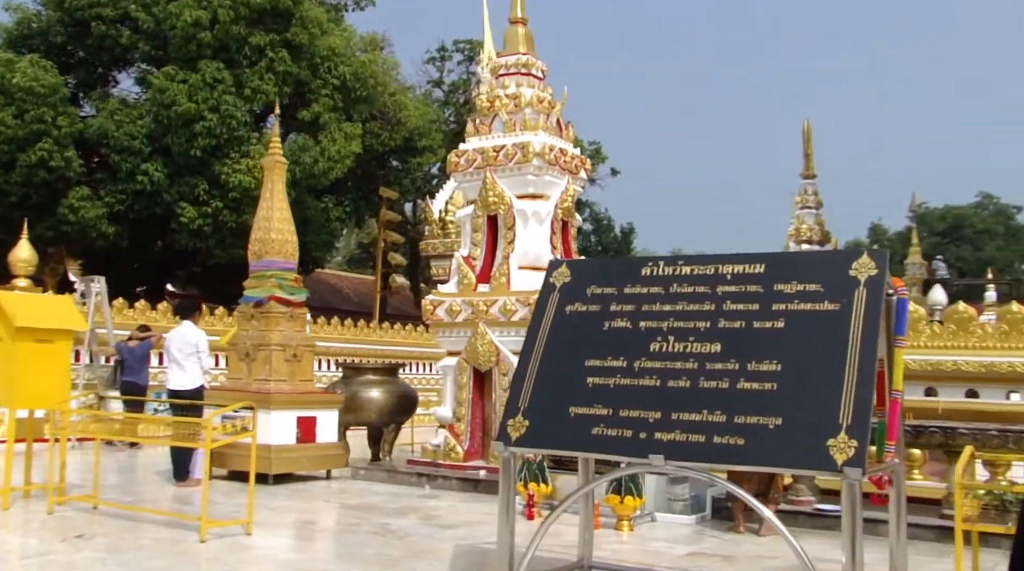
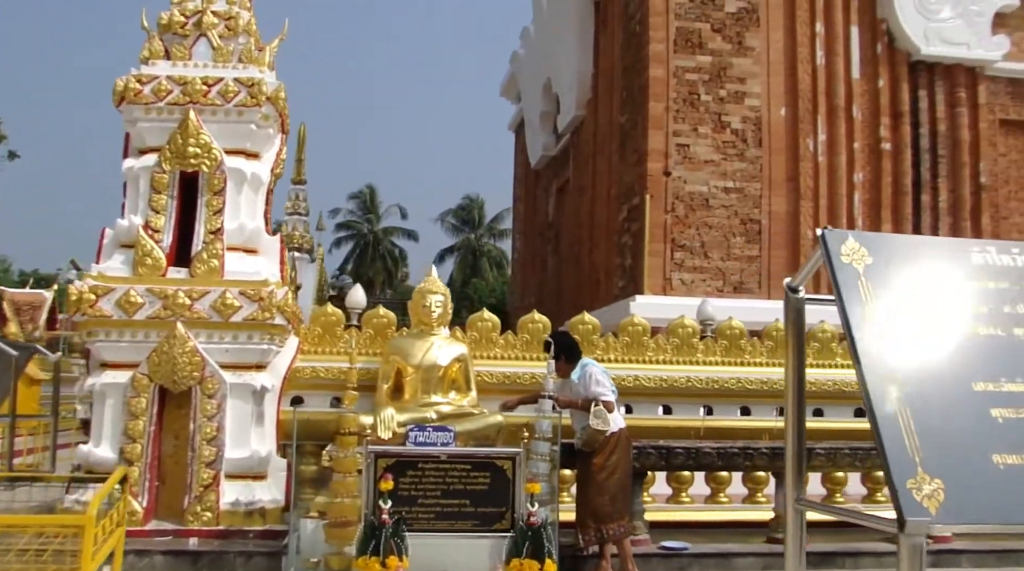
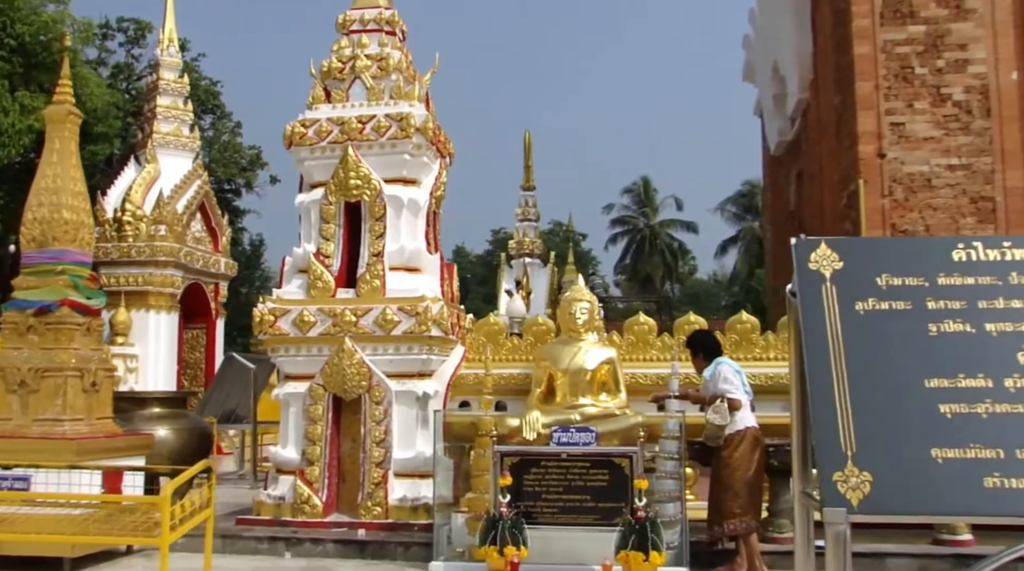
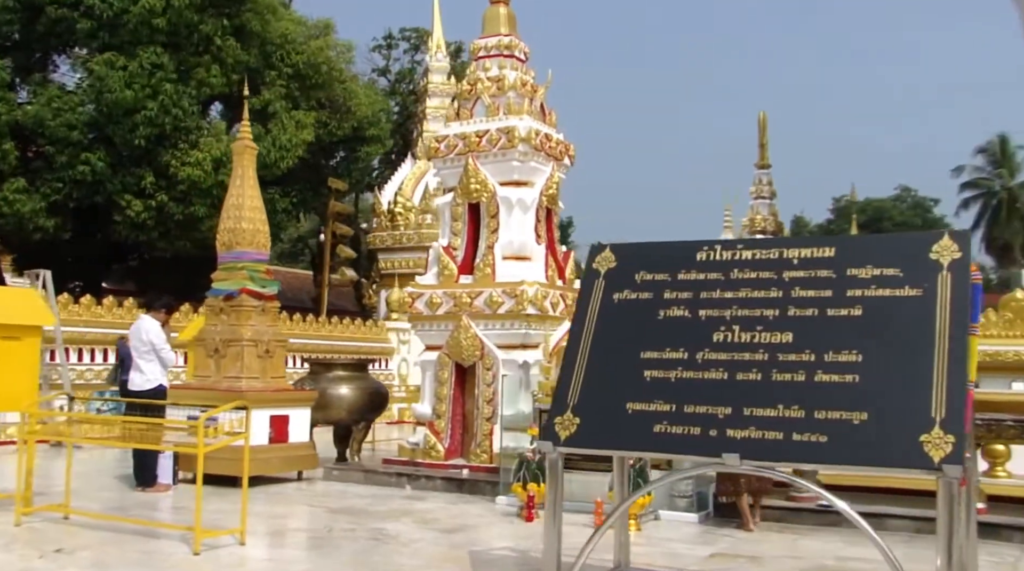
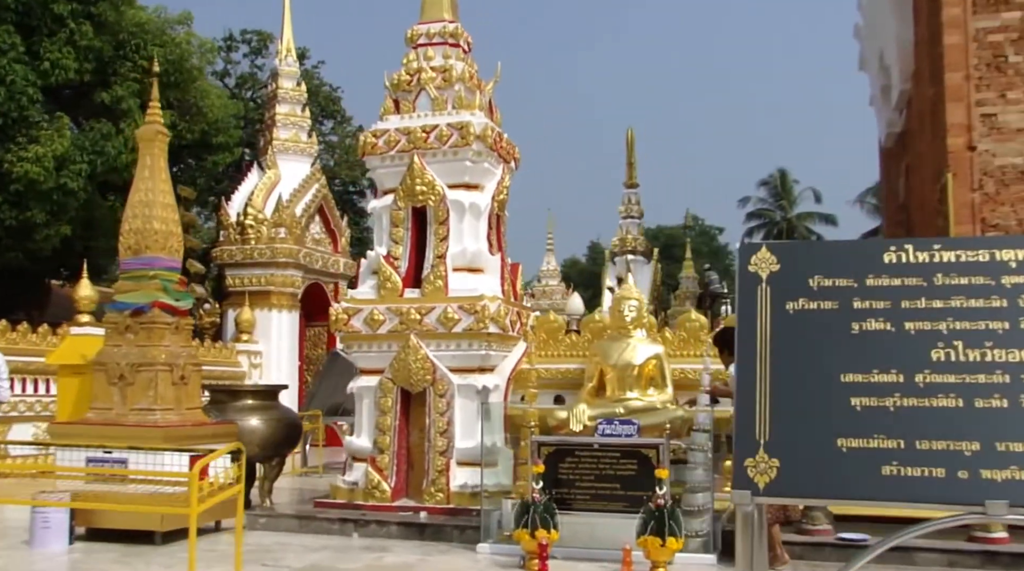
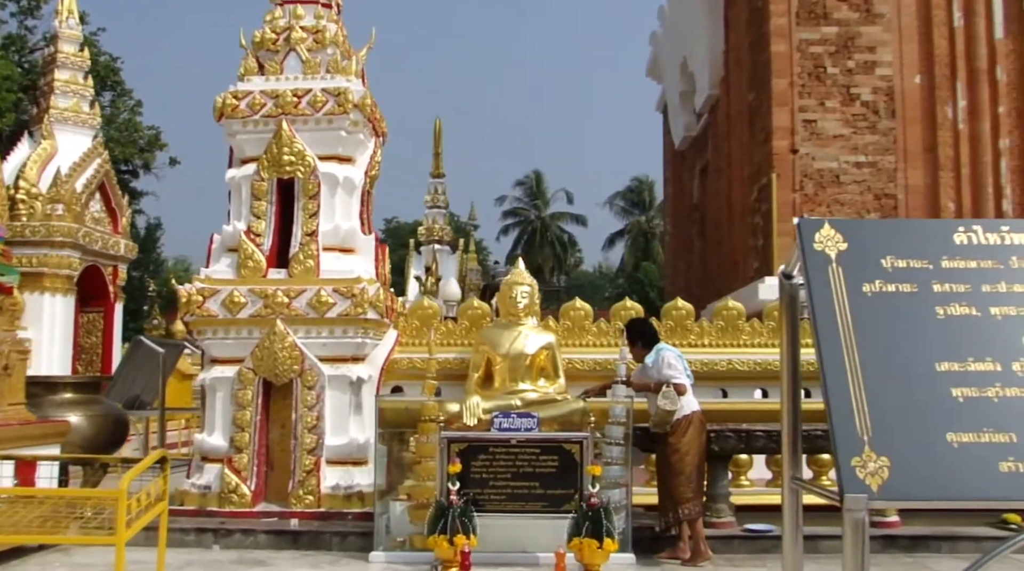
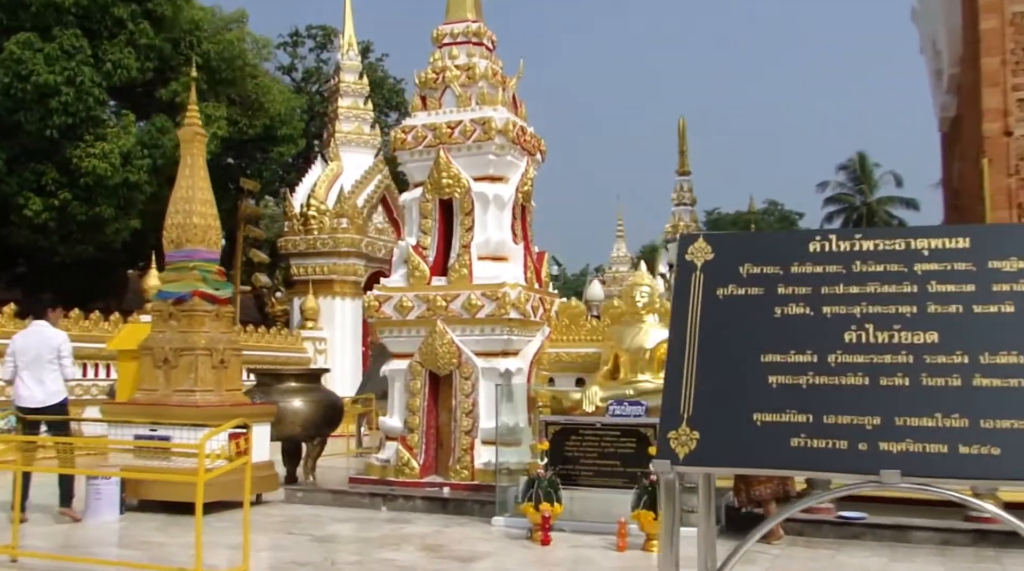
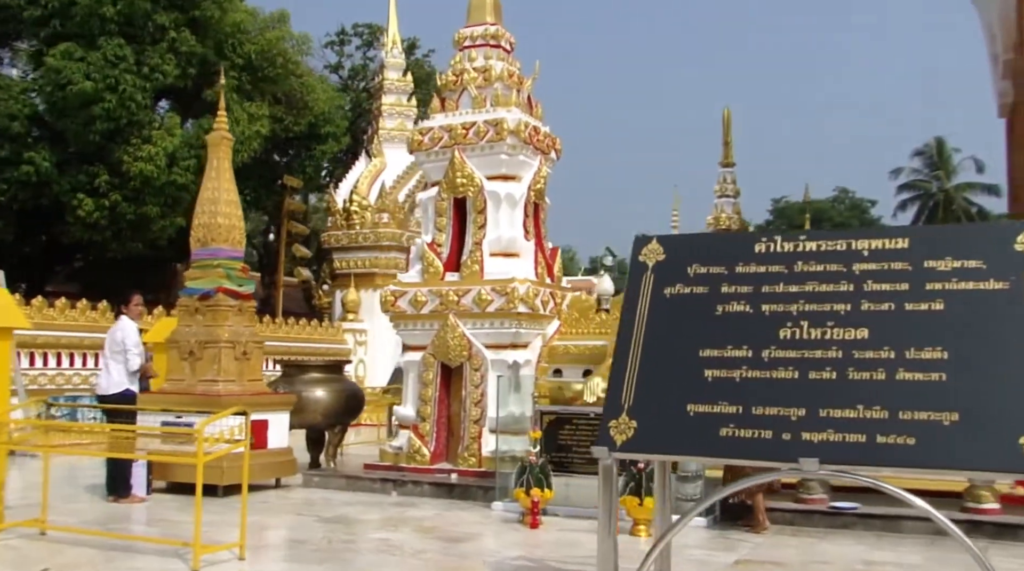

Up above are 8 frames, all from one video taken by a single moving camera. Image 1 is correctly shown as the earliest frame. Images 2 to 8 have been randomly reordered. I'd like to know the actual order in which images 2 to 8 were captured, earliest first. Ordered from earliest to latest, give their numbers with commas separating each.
4, 8, 7, 5, 3, 6, 2
